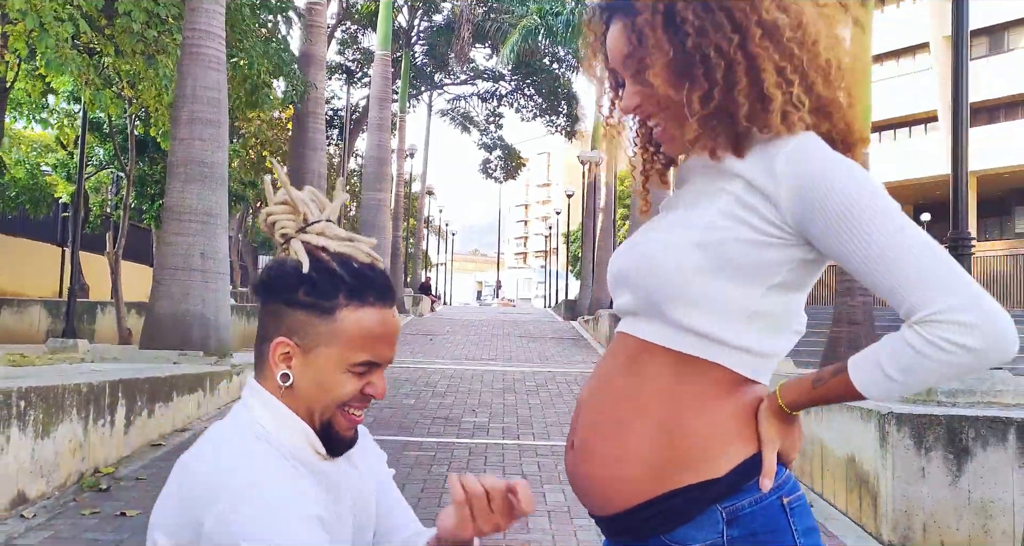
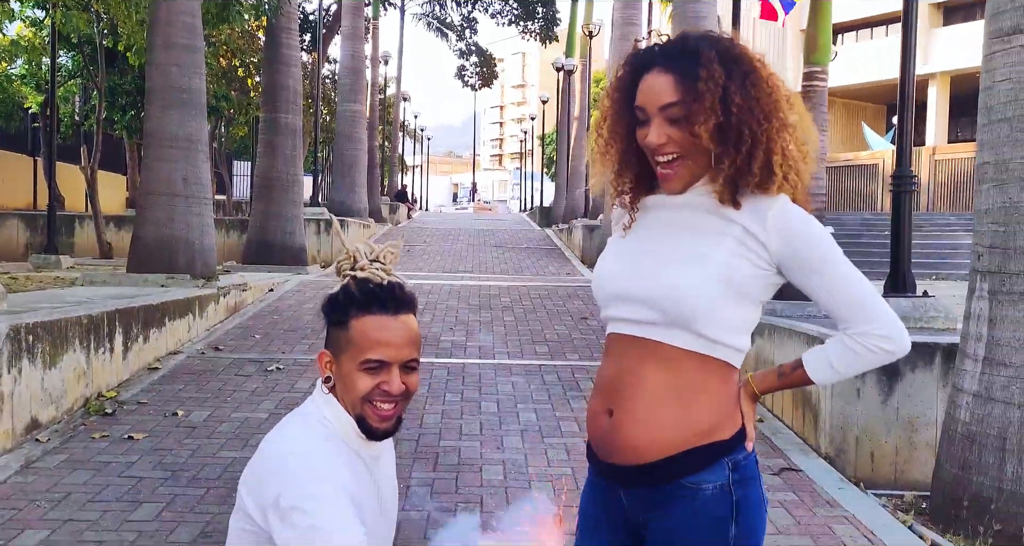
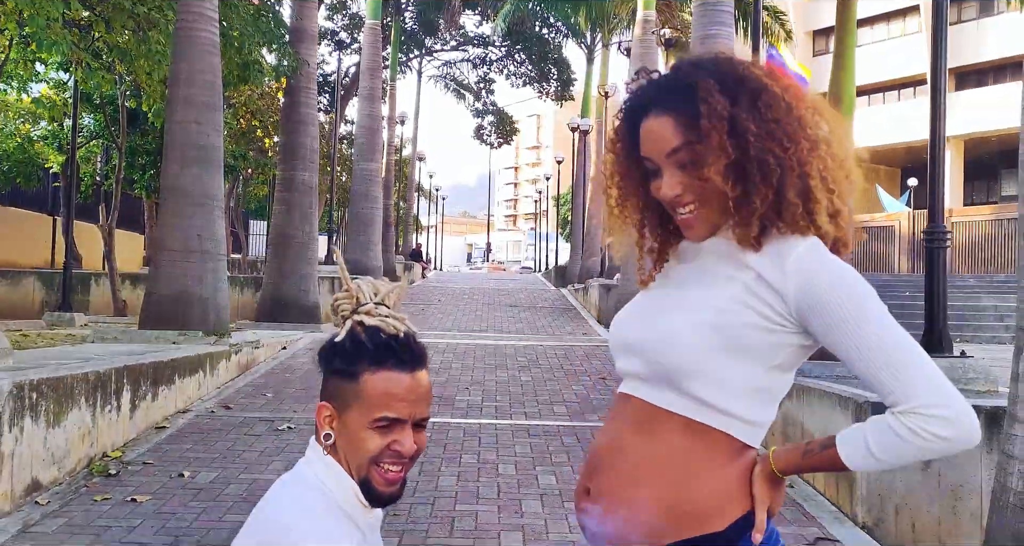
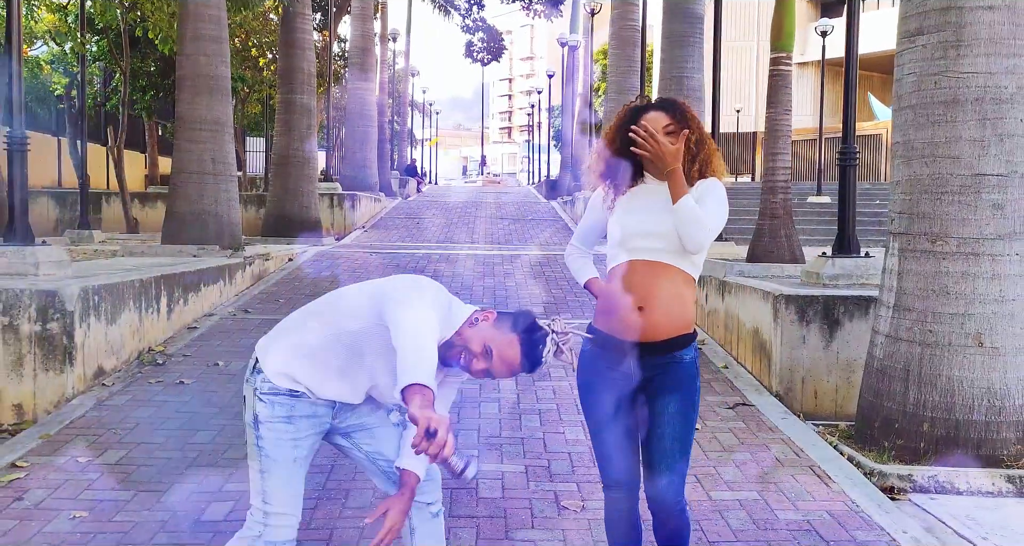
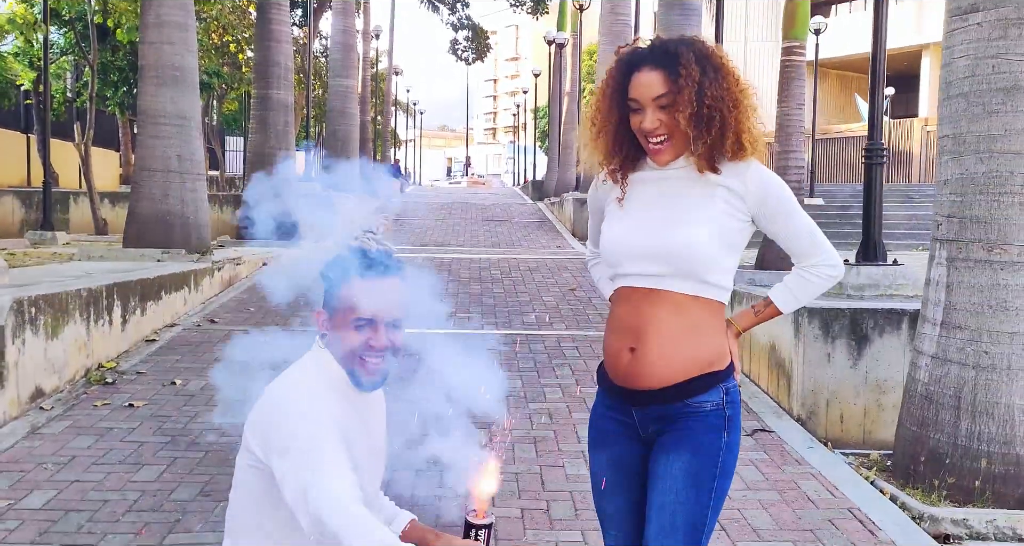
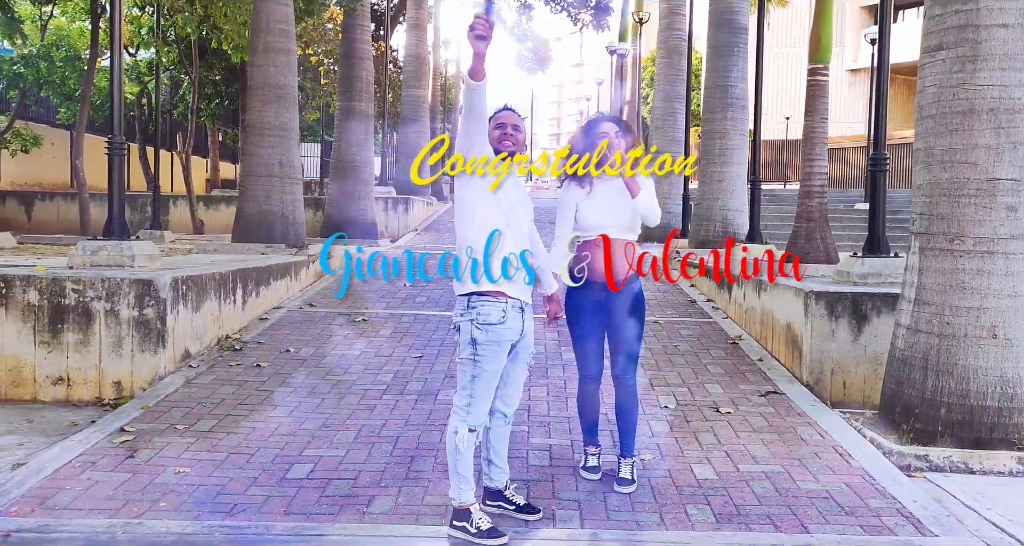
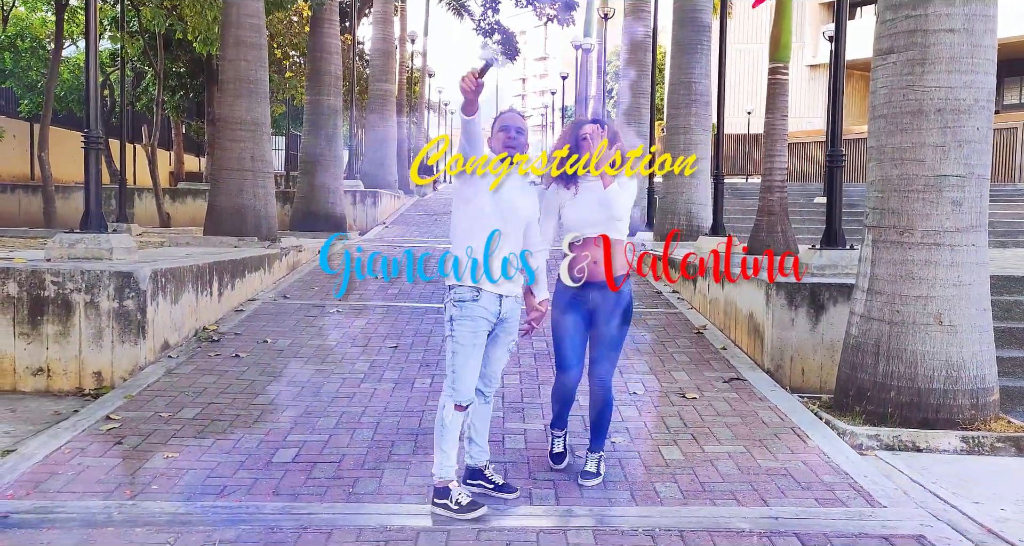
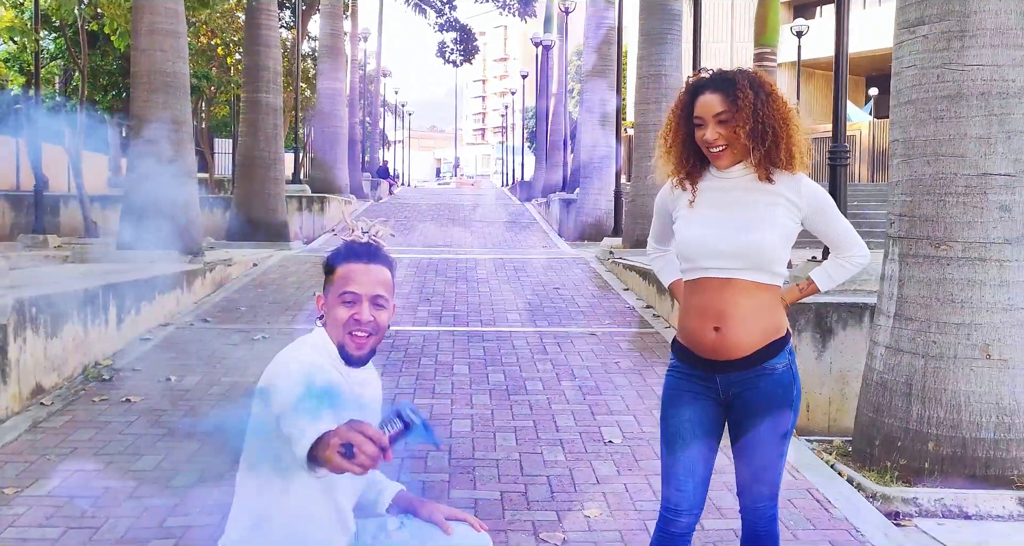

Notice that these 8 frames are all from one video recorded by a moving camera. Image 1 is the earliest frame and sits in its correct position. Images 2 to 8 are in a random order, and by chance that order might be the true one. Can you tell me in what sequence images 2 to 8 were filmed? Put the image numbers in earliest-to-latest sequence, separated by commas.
3, 2, 5, 8, 4, 7, 6
